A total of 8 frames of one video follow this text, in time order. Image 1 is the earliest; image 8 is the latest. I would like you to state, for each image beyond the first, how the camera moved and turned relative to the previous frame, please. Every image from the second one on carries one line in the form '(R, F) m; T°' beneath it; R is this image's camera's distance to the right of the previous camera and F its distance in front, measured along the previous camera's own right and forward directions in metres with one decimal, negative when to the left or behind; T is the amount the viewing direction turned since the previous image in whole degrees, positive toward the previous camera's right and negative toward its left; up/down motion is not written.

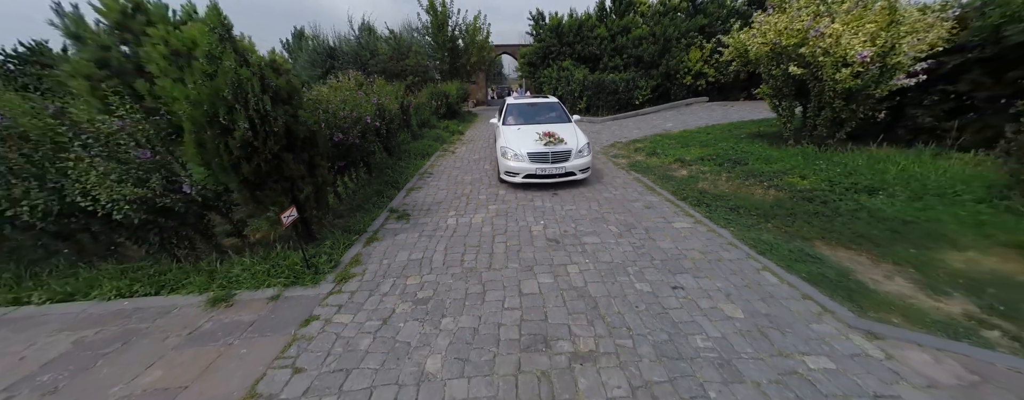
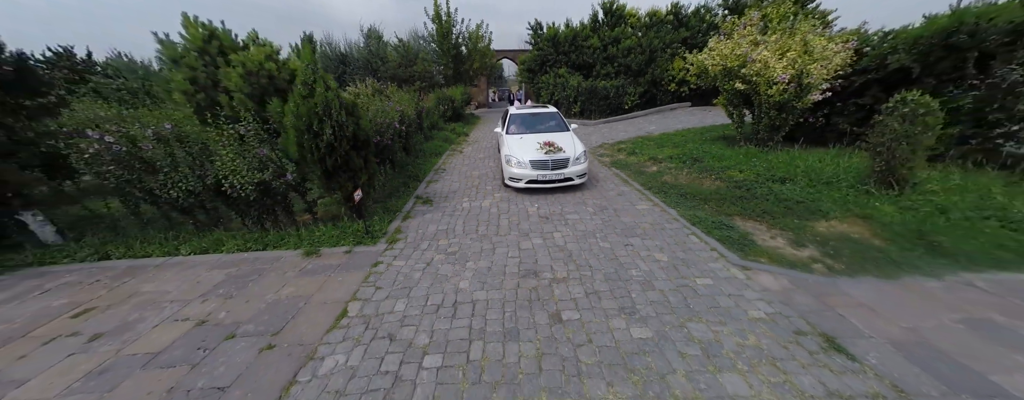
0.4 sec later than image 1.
(0.0, -0.9) m; 0°
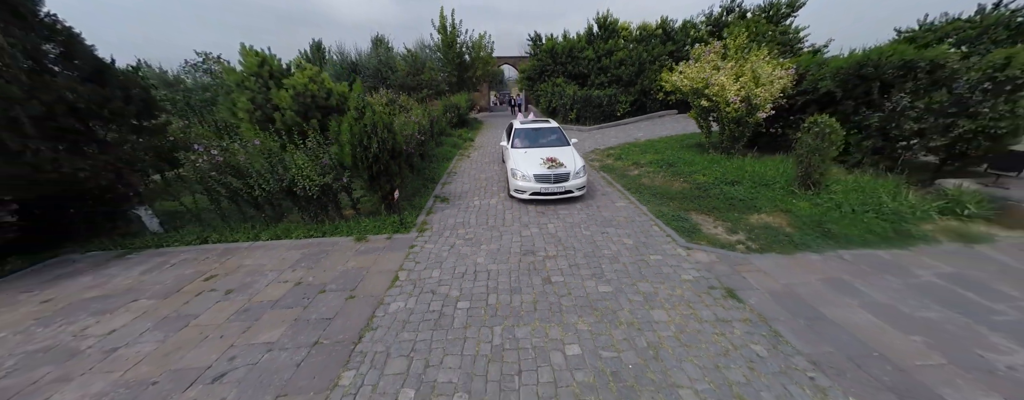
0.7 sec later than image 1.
(0.0, -0.9) m; 0°
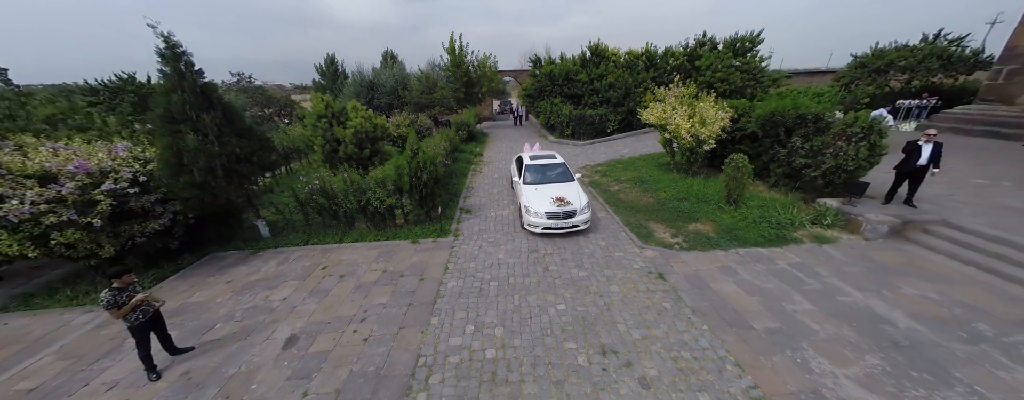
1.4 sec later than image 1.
(-0.2, -1.6) m; 0°
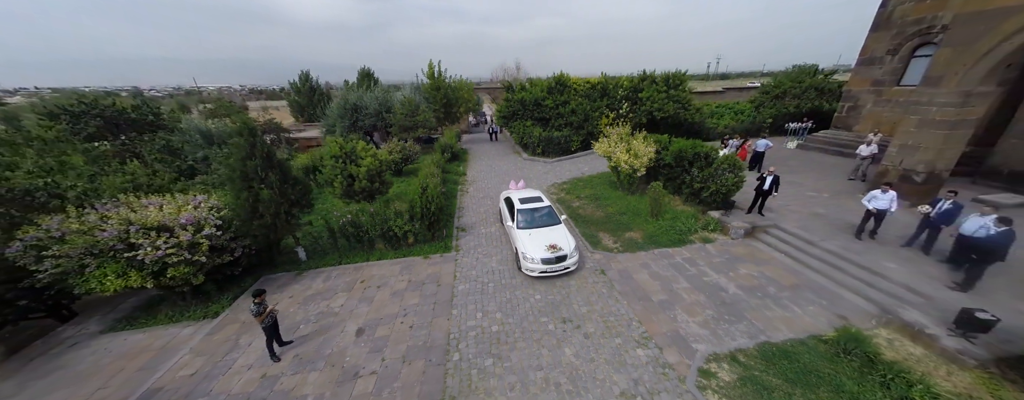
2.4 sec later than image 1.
(-0.3, -1.9) m; +5°
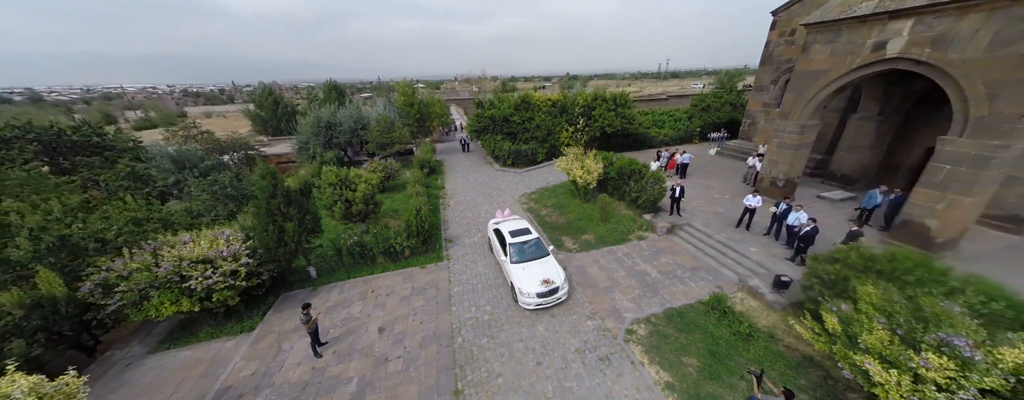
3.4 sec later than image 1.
(-0.3, -1.7) m; +6°
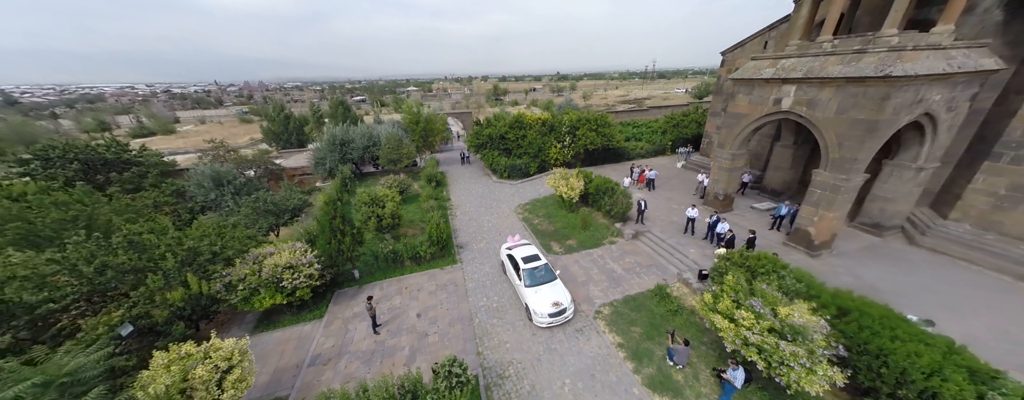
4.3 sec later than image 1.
(-0.2, -2.5) m; +1°
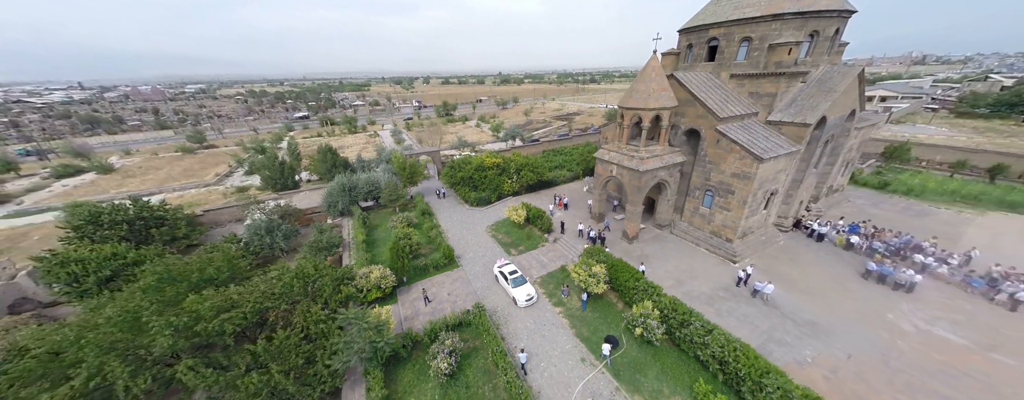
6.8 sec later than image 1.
(-1.5, -9.4) m; +10°
